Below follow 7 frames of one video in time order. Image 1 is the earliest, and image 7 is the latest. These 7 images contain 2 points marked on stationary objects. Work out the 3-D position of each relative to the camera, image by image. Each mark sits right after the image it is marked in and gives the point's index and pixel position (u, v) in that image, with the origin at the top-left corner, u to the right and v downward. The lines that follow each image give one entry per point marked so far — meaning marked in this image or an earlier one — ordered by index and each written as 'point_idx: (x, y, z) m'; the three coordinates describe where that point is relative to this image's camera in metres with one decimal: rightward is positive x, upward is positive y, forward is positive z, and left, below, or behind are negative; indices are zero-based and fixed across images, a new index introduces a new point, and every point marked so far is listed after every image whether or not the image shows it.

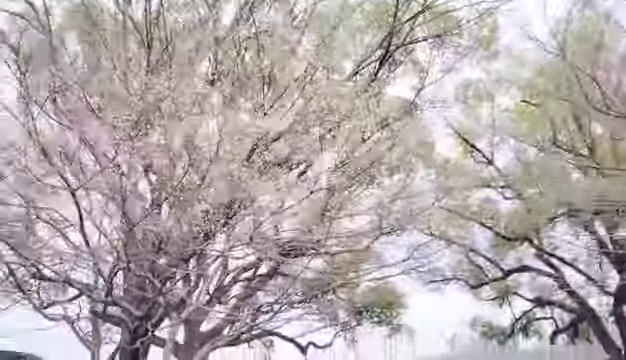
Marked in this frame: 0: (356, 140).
0: (+0.8, +1.2, +11.4) m
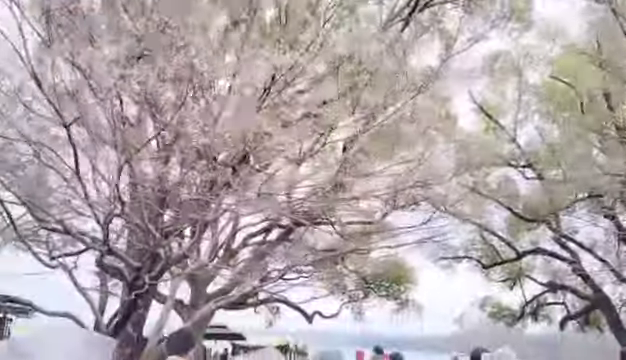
0: (+1.1, +1.6, +10.7) m
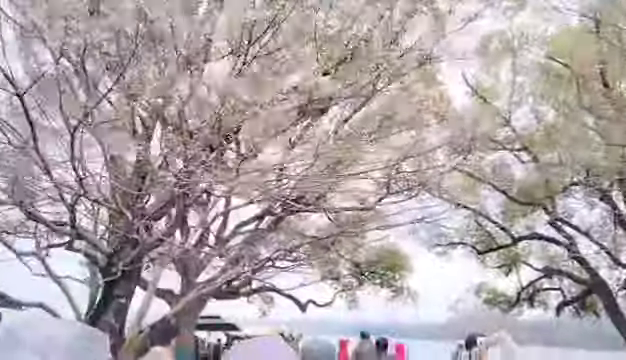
0: (+0.9, +1.8, +10.4) m
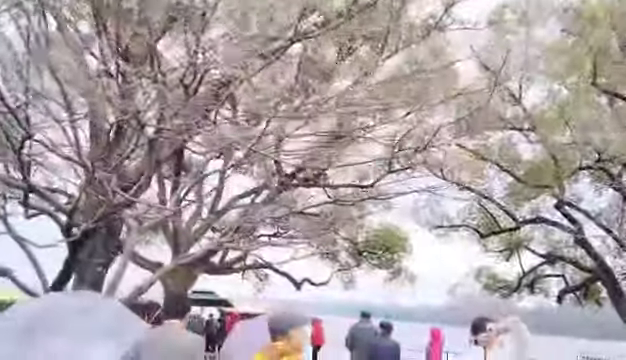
0: (+0.9, +2.2, +9.9) m
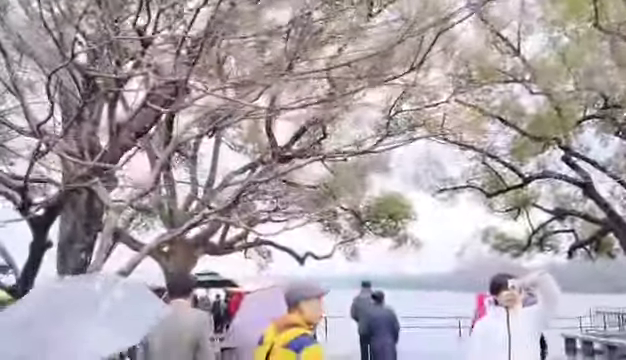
0: (+0.7, +2.8, +9.4) m
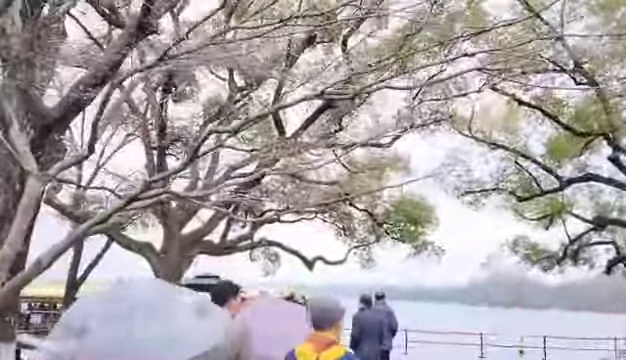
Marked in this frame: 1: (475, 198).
0: (+0.9, +2.9, +8.4) m
1: (+4.1, -0.5, +14.4) m
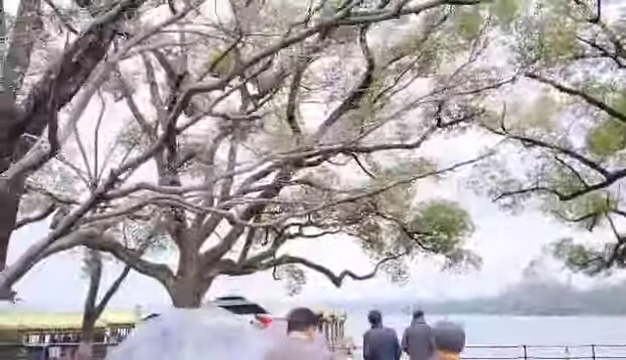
0: (+1.1, +2.8, +7.8) m
1: (+4.7, -0.5, +13.6) m
